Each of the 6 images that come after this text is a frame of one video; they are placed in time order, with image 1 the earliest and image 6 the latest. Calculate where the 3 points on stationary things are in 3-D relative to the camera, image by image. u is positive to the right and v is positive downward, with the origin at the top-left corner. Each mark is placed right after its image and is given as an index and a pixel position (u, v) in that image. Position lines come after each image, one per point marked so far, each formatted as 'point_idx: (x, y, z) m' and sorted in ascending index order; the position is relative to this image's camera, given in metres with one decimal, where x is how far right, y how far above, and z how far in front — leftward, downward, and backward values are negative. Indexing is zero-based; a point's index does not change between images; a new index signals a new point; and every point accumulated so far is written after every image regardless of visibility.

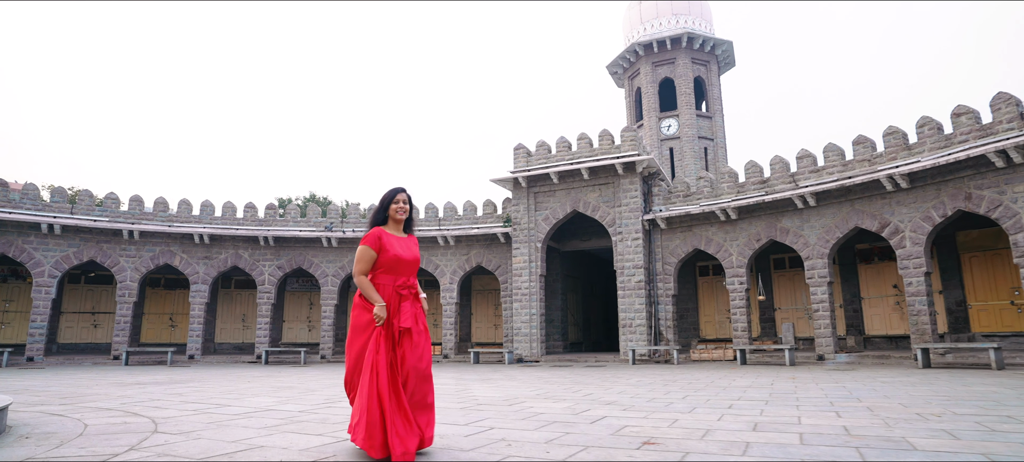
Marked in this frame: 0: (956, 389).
0: (+4.6, -1.6, +6.3) m
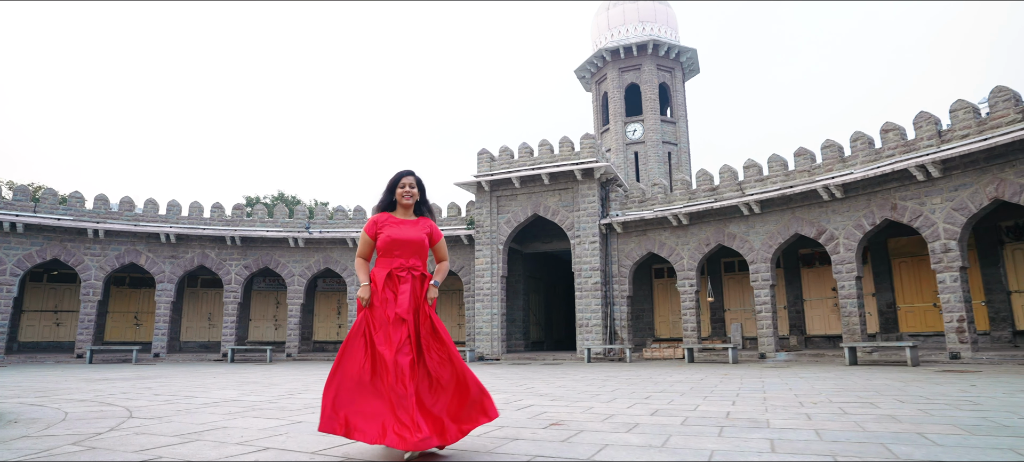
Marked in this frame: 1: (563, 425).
0: (+4.0, -1.7, +7.1) m
1: (+0.3, -1.2, +3.8) m
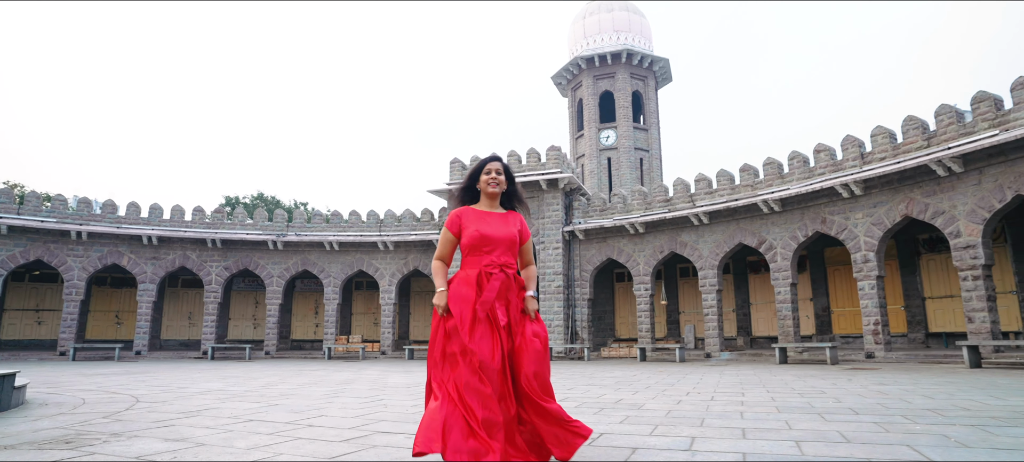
0: (+3.3, -2.0, +8.3) m
1: (-0.2, -1.4, +4.8) m
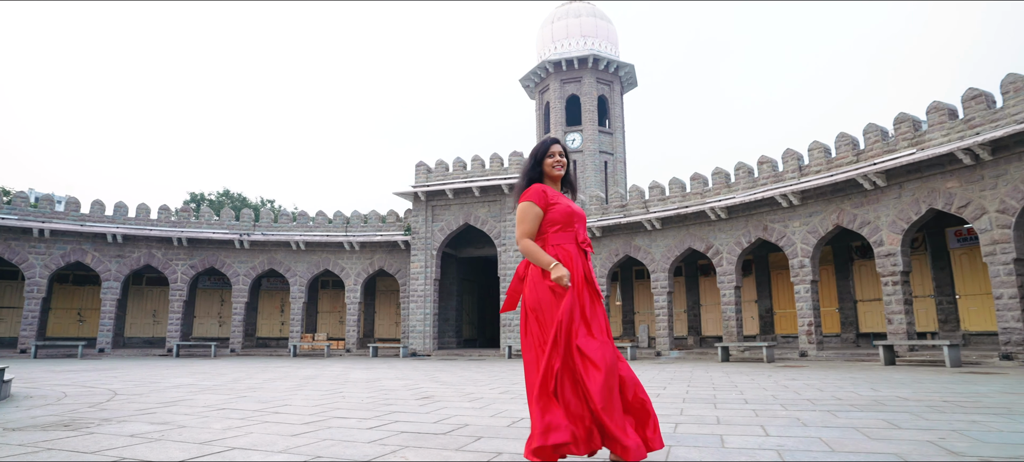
0: (+2.7, -2.1, +9.1) m
1: (-0.7, -1.5, +5.5) m
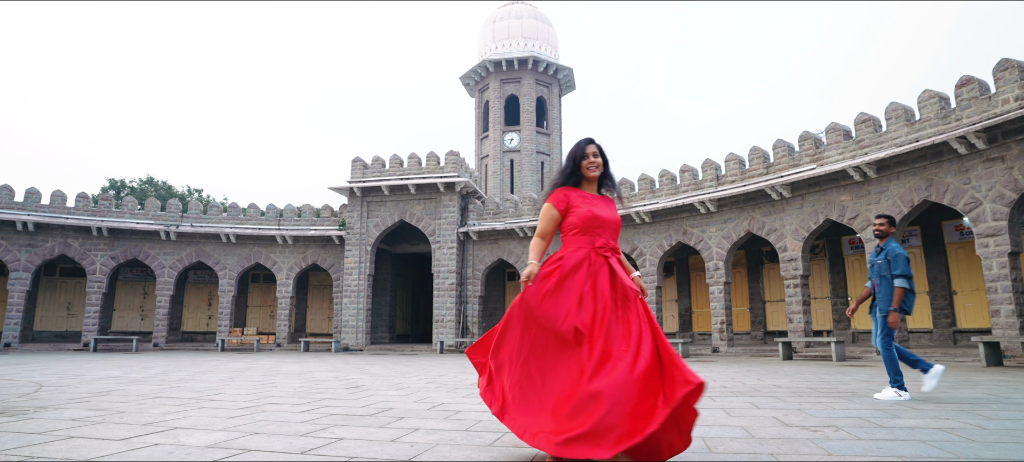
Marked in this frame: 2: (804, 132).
0: (+1.6, -2.2, +9.8) m
1: (-1.4, -1.5, +5.8) m
2: (+6.2, +2.1, +13.1) m
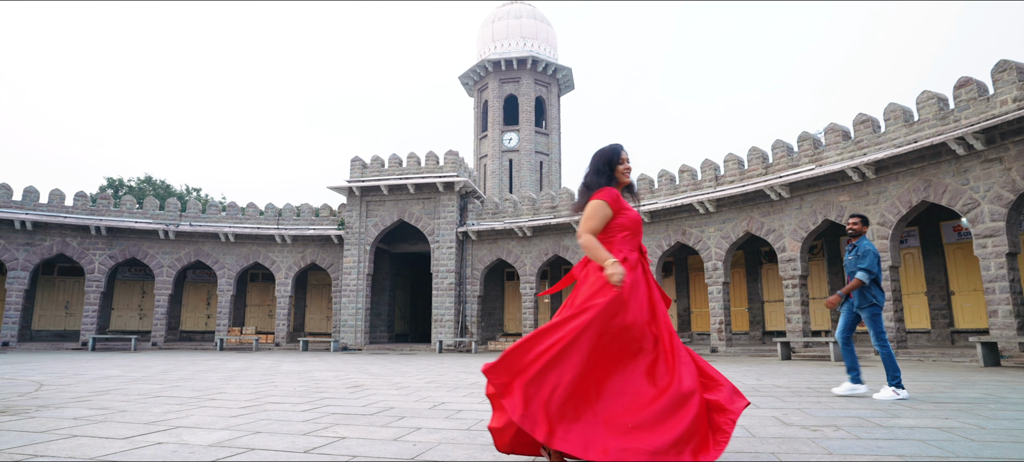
0: (+1.6, -2.2, +9.8) m
1: (-1.4, -1.5, +5.9) m
2: (+6.2, +2.1, +13.1) m
